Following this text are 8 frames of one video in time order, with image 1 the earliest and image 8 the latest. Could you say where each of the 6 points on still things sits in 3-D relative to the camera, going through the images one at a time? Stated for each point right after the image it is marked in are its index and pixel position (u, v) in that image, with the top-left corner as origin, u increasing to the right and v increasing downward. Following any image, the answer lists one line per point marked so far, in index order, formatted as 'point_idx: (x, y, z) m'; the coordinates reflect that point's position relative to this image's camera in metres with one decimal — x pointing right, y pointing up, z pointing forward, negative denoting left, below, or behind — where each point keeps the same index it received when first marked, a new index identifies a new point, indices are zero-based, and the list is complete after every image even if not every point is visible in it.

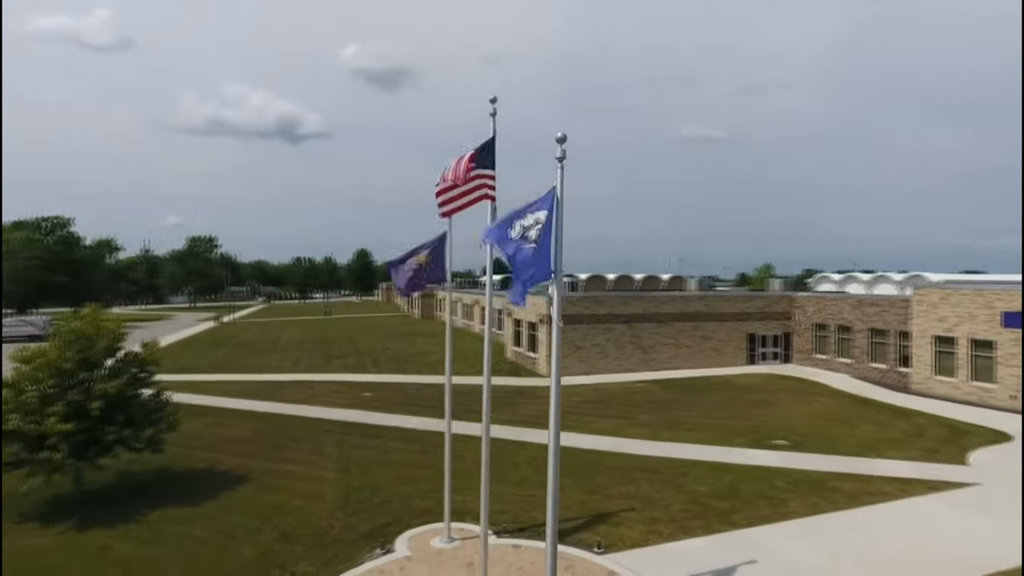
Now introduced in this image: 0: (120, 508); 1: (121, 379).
0: (-8.7, -4.9, +13.9) m
1: (-8.7, -2.0, +14.0) m
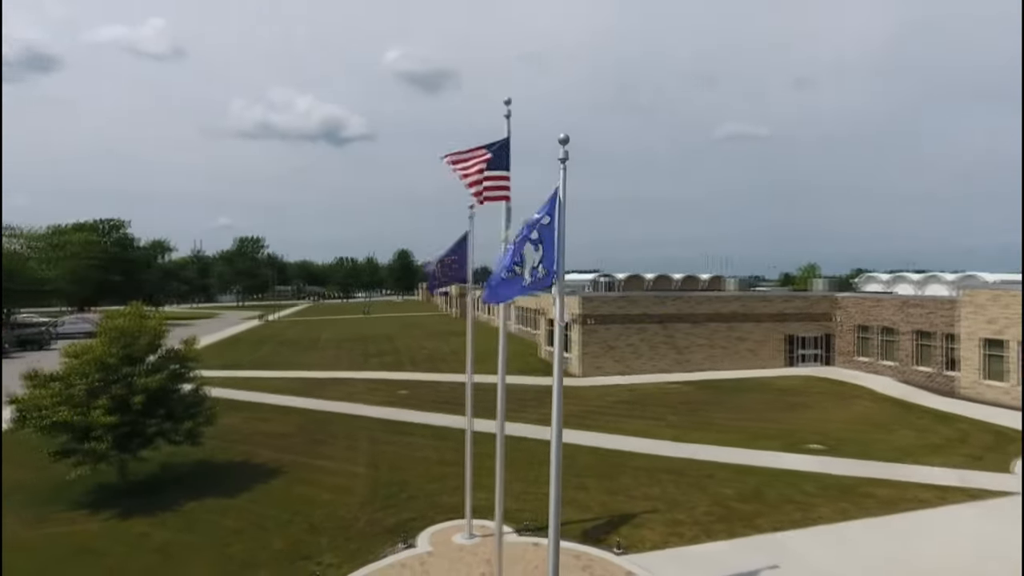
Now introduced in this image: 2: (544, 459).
0: (-8.1, -4.8, +14.6) m
1: (-8.1, -2.0, +14.7) m
2: (+0.8, -4.5, +16.8) m
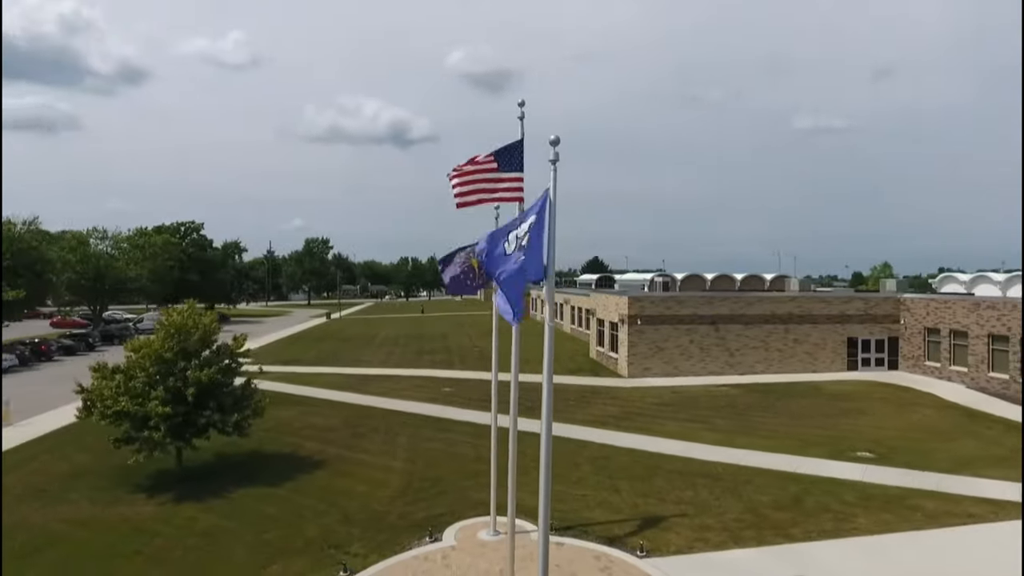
0: (-7.4, -4.8, +15.5) m
1: (-7.4, -2.0, +15.6) m
2: (+1.7, -4.5, +16.8) m
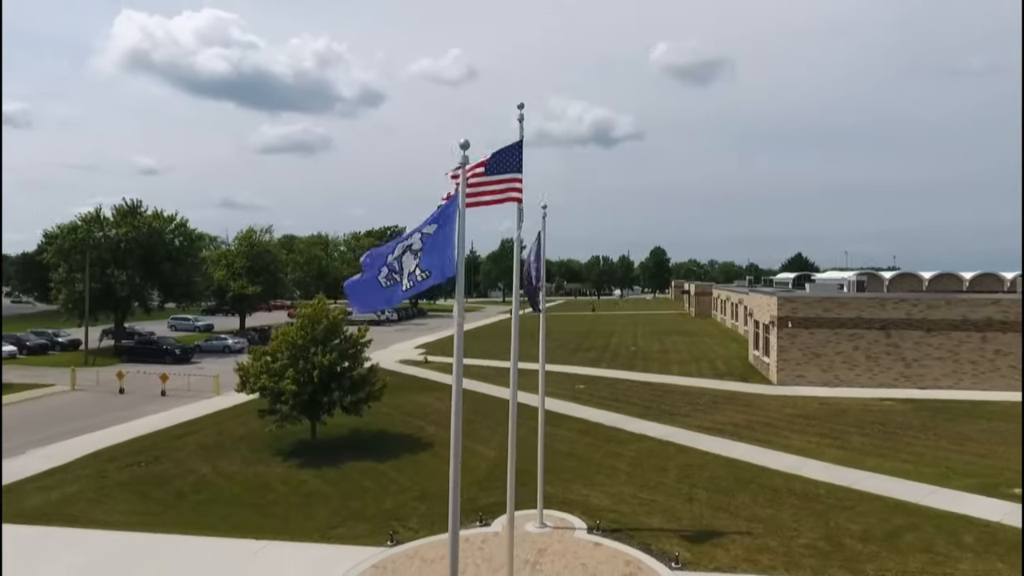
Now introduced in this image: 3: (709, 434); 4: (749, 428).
0: (-5.1, -4.7, +17.8) m
1: (-5.0, -1.9, +17.9) m
2: (+4.0, -4.5, +16.1) m
3: (+5.9, -4.4, +19.2) m
4: (+7.3, -4.3, +19.6) m
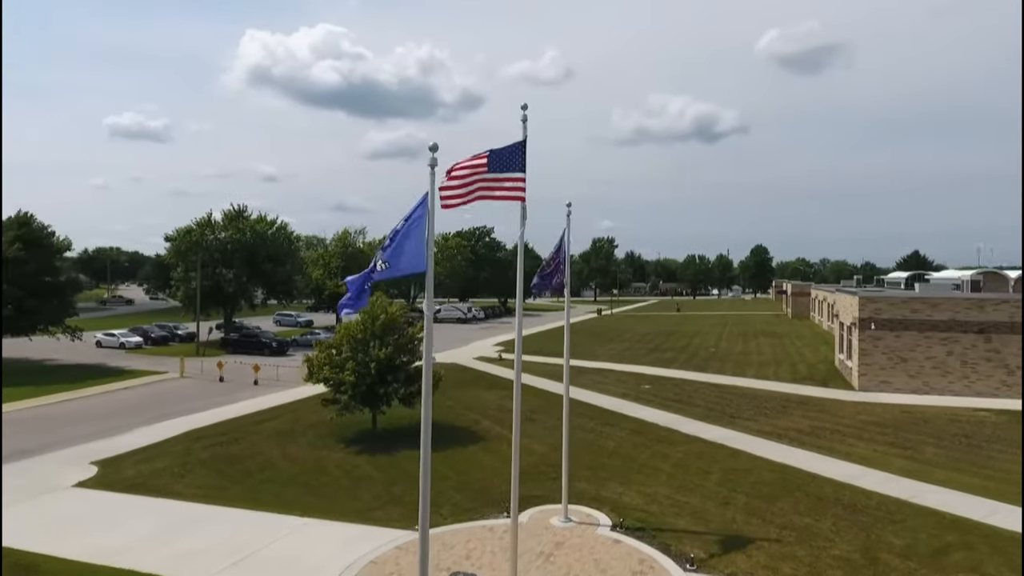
0: (-3.7, -4.7, +18.8) m
1: (-3.6, -1.8, +18.8) m
2: (+5.0, -4.5, +15.7) m
3: (+7.4, -4.4, +18.4) m
4: (+8.8, -4.3, +18.6) m
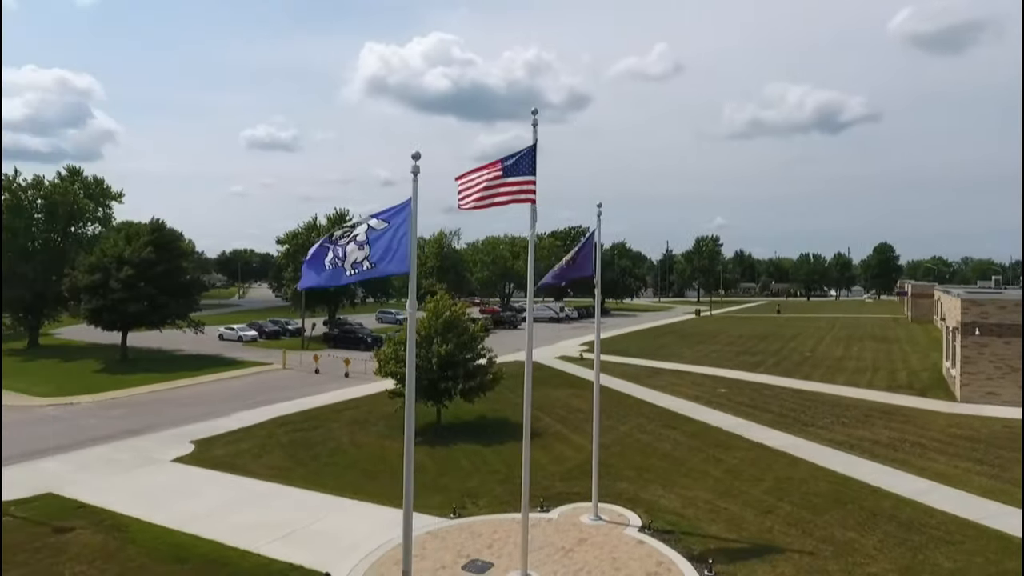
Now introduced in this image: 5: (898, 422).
0: (-2.0, -4.6, +19.6) m
1: (-1.9, -1.8, +19.6) m
2: (+6.1, -4.5, +15.1) m
3: (+8.9, -4.4, +17.3) m
4: (+10.3, -4.3, +17.3) m
5: (+11.9, -4.1, +19.5) m
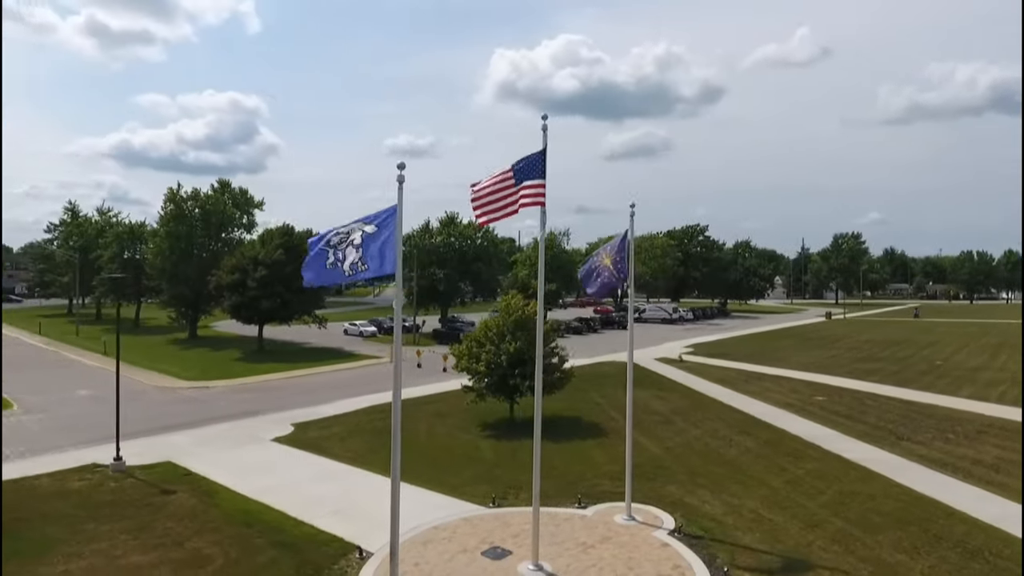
0: (+0.2, -4.6, +20.2) m
1: (+0.3, -1.7, +20.2) m
2: (+7.1, -4.5, +14.1) m
3: (+10.4, -4.4, +15.7) m
4: (+11.7, -4.3, +15.4) m
5: (+13.7, -4.2, +17.2) m
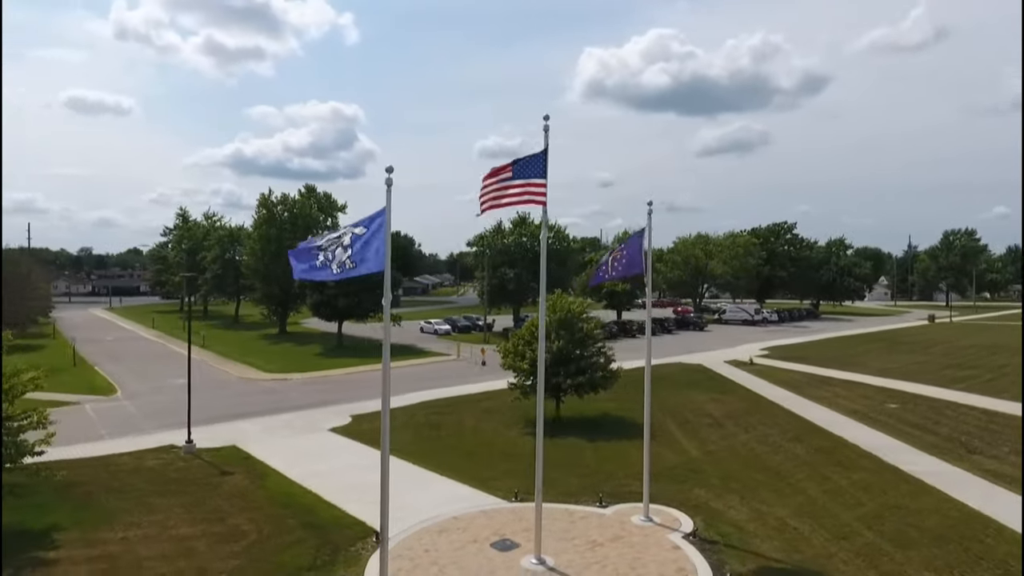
0: (+1.6, -4.6, +20.3) m
1: (+1.7, -1.7, +20.3) m
2: (+7.6, -4.5, +13.3) m
3: (+11.0, -4.4, +14.4) m
4: (+12.3, -4.3, +13.9) m
5: (+14.6, -4.2, +15.4) m
